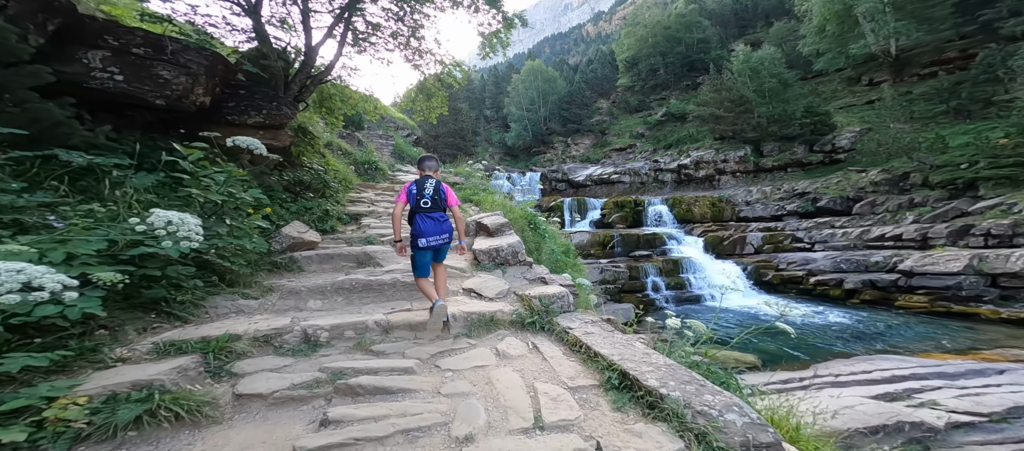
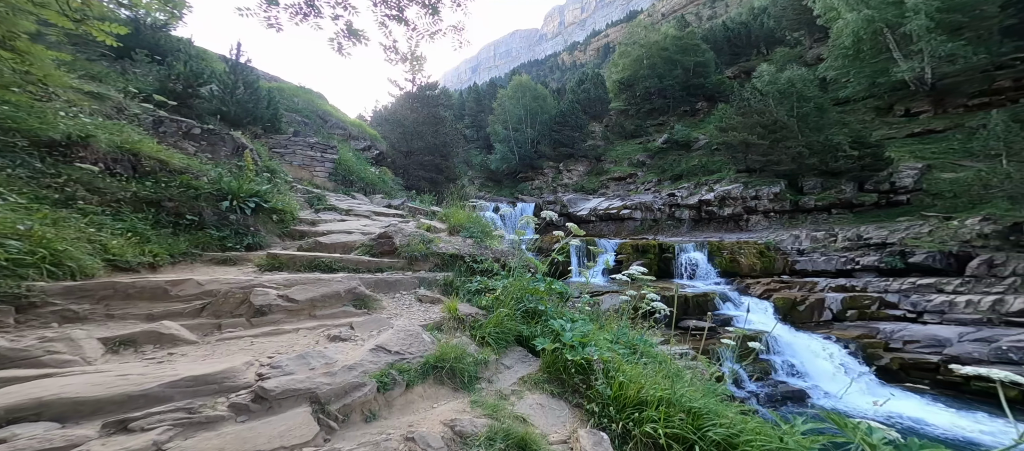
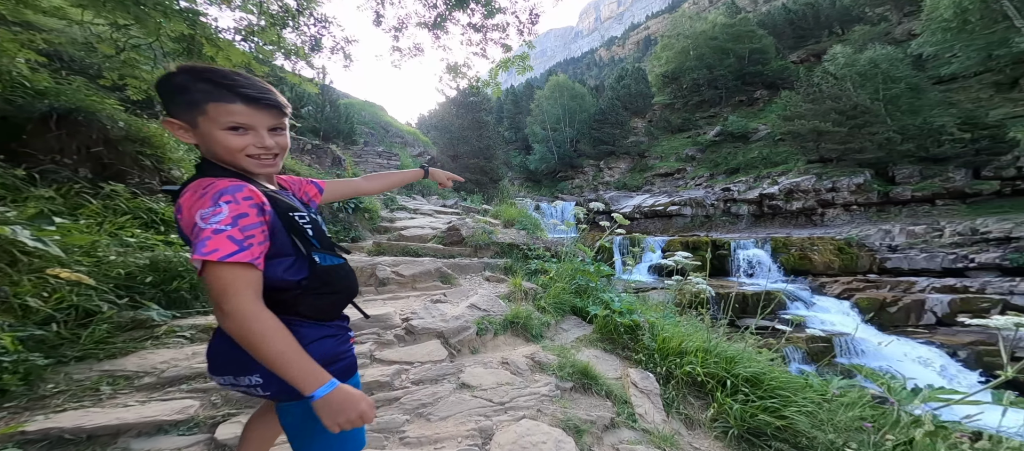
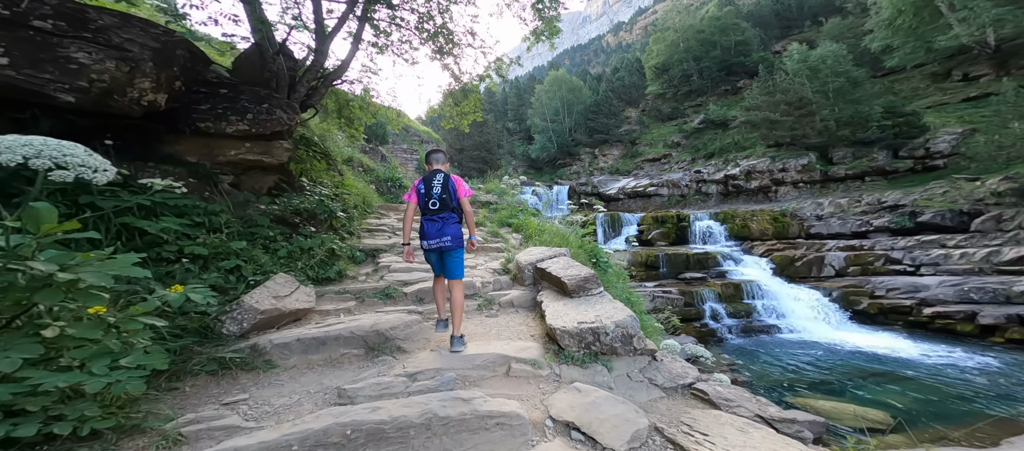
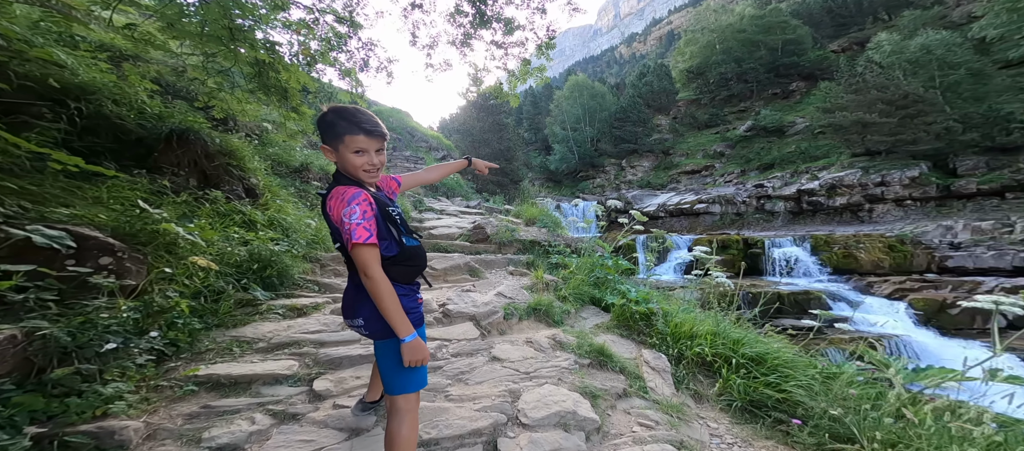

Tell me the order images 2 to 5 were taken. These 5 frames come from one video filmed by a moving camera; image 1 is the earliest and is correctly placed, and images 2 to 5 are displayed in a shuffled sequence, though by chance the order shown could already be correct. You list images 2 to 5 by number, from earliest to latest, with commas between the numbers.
4, 5, 3, 2
